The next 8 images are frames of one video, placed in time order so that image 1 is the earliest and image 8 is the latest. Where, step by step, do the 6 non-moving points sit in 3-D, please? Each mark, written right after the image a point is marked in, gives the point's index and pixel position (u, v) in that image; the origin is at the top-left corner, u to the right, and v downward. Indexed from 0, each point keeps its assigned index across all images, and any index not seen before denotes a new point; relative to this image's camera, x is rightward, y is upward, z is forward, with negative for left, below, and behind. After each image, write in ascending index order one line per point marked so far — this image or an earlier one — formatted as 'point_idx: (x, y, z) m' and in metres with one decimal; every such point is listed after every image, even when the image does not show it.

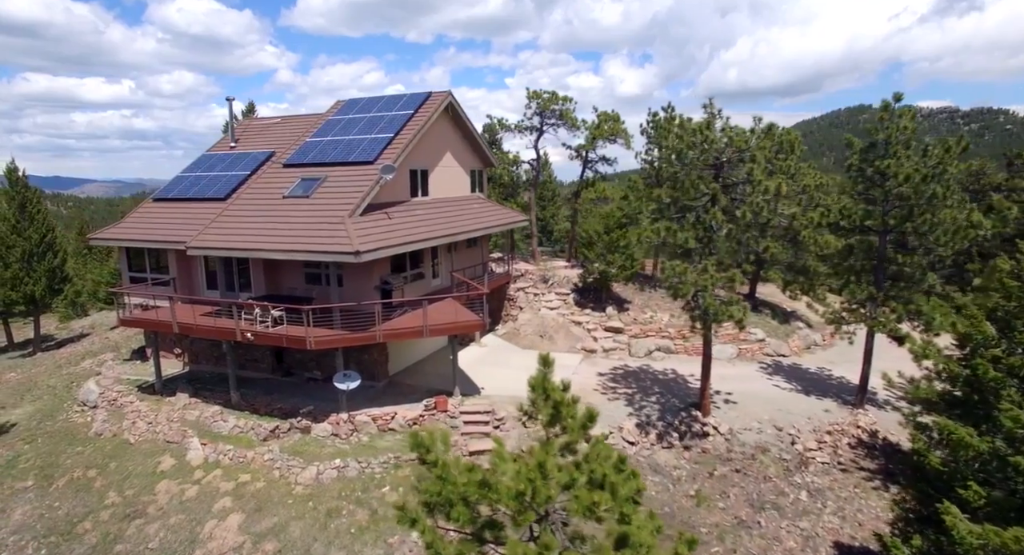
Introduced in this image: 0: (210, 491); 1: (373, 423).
0: (-8.5, -6.0, +15.9) m
1: (-4.3, -4.6, +17.5) m
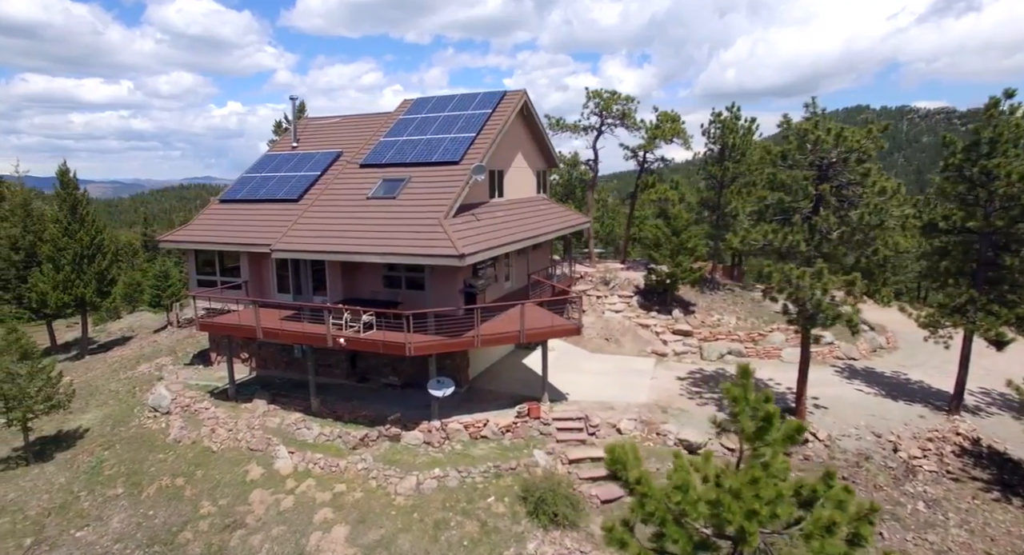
0: (-5.6, -6.2, +15.5) m
1: (-1.4, -4.7, +17.1) m
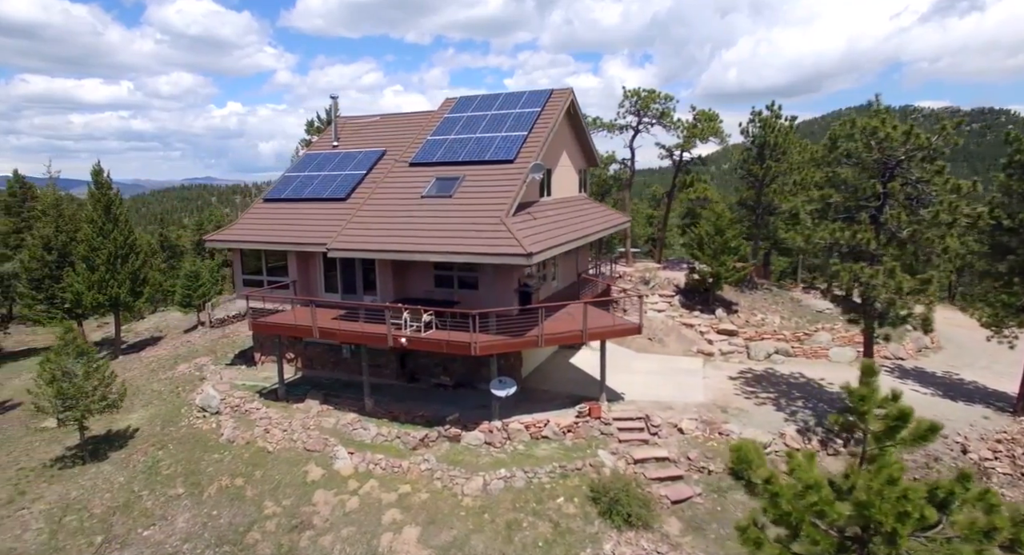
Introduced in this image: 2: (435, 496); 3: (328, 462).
0: (-3.8, -6.1, +15.3) m
1: (+0.4, -4.6, +17.0) m
2: (-2.1, -5.9, +15.3) m
3: (-5.5, -5.6, +17.0) m
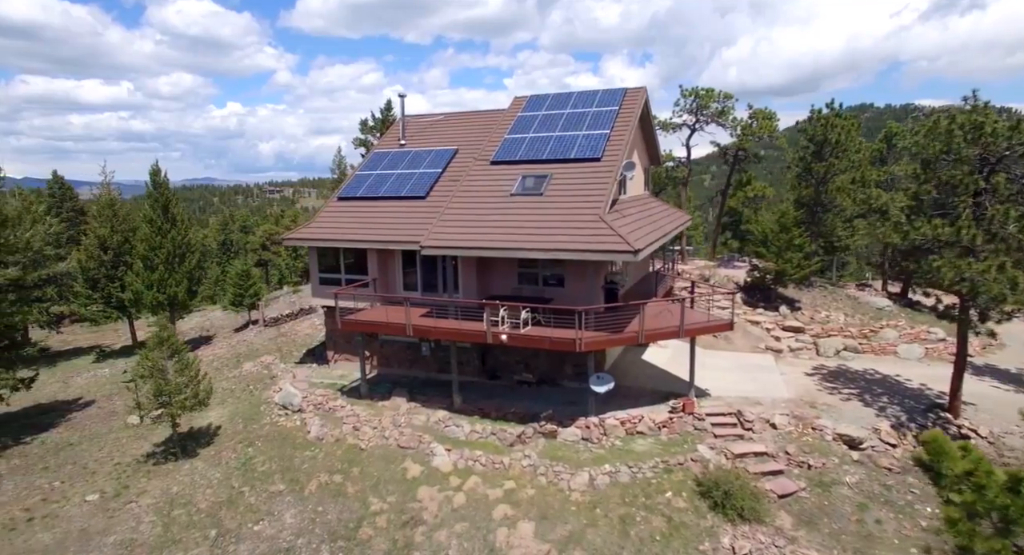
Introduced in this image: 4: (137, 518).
0: (-0.9, -6.1, +15.4) m
1: (+3.3, -4.6, +17.1) m
2: (+0.8, -5.9, +15.4) m
3: (-2.6, -5.5, +17.1) m
4: (-10.8, -6.9, +16.2) m
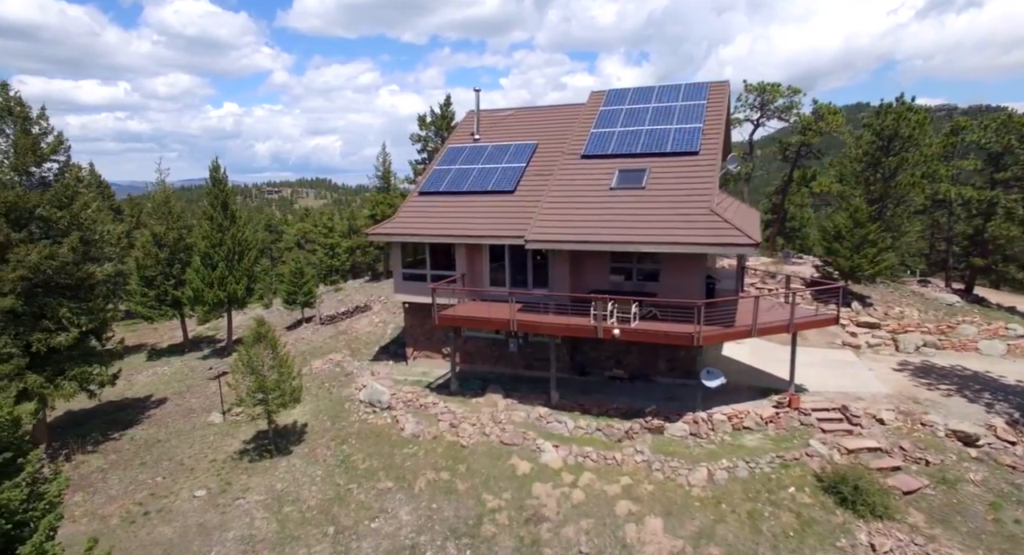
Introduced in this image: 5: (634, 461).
0: (+2.4, -5.9, +15.3) m
1: (+6.6, -4.4, +17.0) m
2: (+4.1, -5.7, +15.3) m
3: (+0.6, -5.3, +16.9) m
4: (-7.5, -6.8, +16.0) m
5: (+3.4, -5.3, +16.1) m
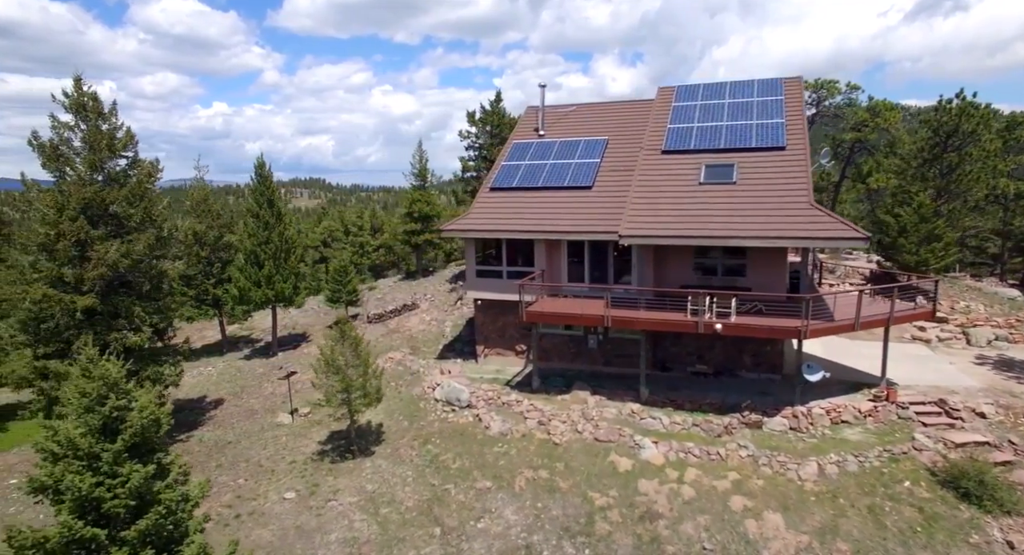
0: (+5.3, -5.7, +15.0) m
1: (+9.5, -4.2, +16.7) m
2: (+7.0, -5.5, +15.0) m
3: (+3.5, -5.2, +16.6) m
4: (-4.6, -6.6, +15.6) m
5: (+6.3, -5.1, +15.8) m
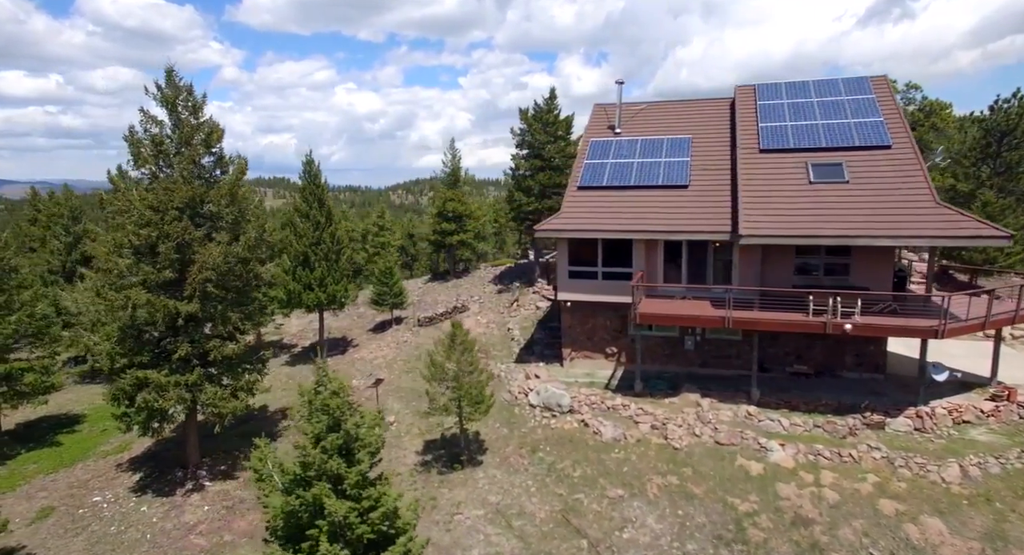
0: (+9.0, -5.7, +14.8) m
1: (+13.1, -4.2, +16.8) m
2: (+10.7, -5.5, +14.9) m
3: (+7.2, -5.2, +16.3) m
4: (-0.9, -6.7, +14.9) m
5: (+10.1, -5.1, +15.7) m
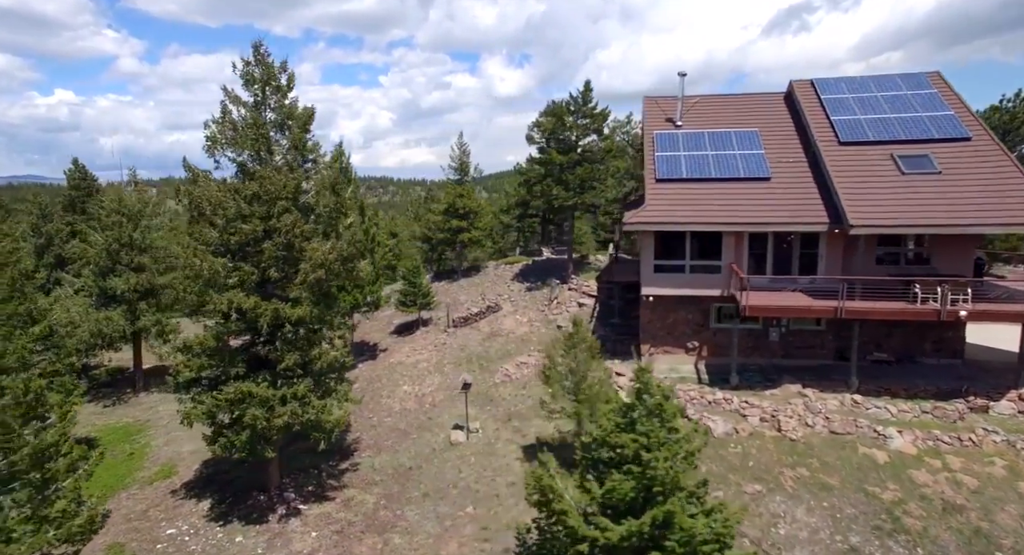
0: (+12.8, -5.4, +15.2) m
1: (+16.6, -3.7, +17.6) m
2: (+14.5, -5.1, +15.4) m
3: (+10.8, -4.8, +16.5) m
4: (+3.0, -6.5, +14.1) m
5: (+13.7, -4.7, +16.1) m
